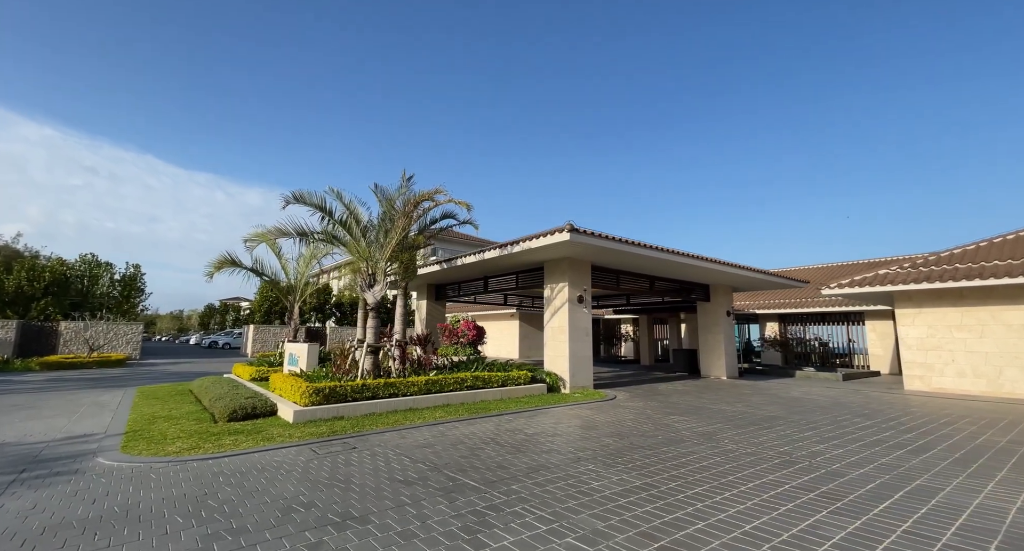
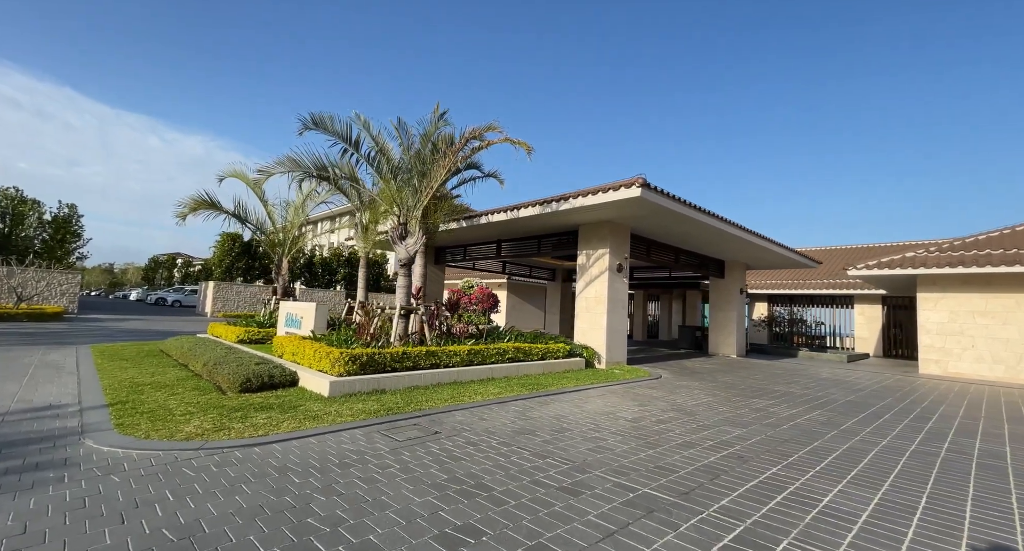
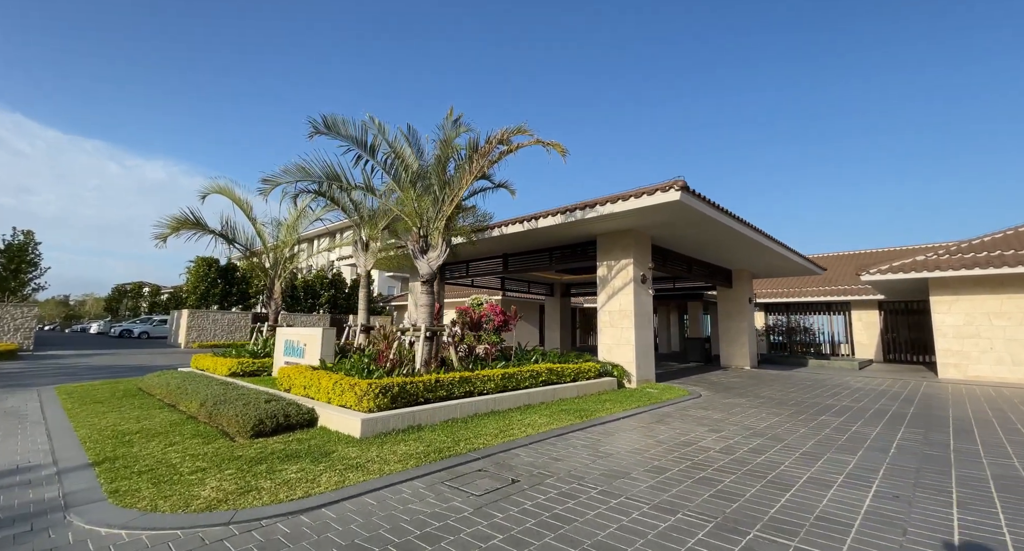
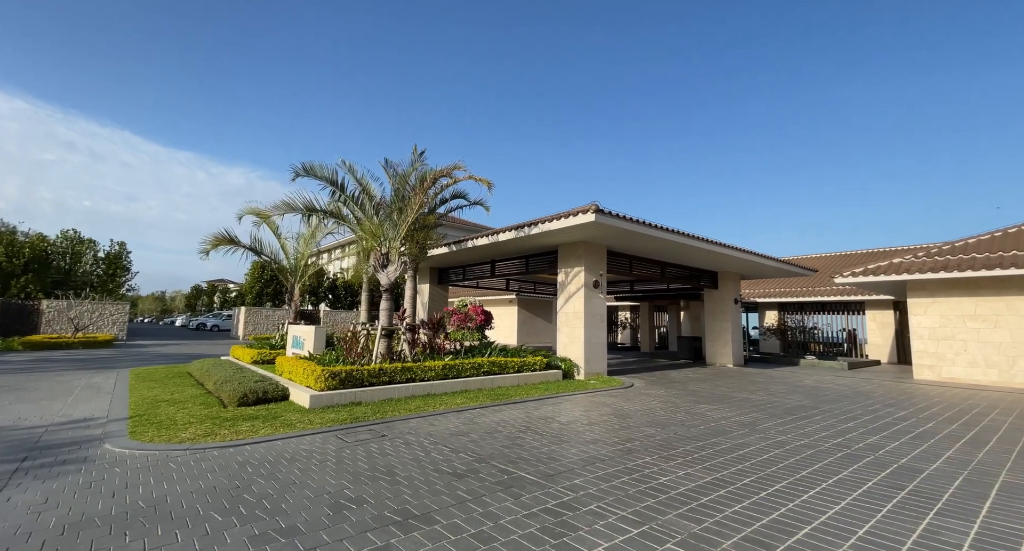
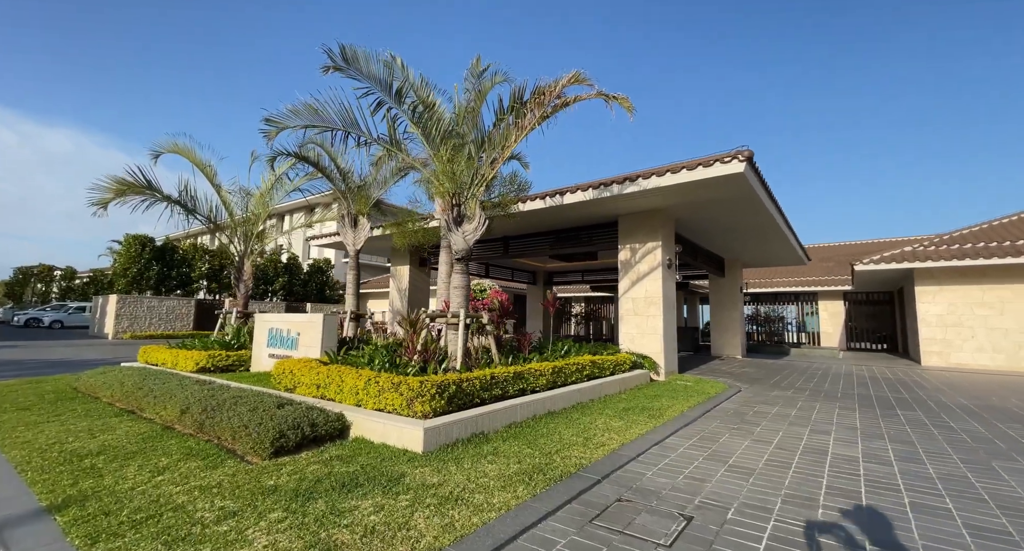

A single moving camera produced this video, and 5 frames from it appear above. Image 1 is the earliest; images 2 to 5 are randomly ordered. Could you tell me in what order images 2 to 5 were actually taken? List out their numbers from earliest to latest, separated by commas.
4, 2, 3, 5
